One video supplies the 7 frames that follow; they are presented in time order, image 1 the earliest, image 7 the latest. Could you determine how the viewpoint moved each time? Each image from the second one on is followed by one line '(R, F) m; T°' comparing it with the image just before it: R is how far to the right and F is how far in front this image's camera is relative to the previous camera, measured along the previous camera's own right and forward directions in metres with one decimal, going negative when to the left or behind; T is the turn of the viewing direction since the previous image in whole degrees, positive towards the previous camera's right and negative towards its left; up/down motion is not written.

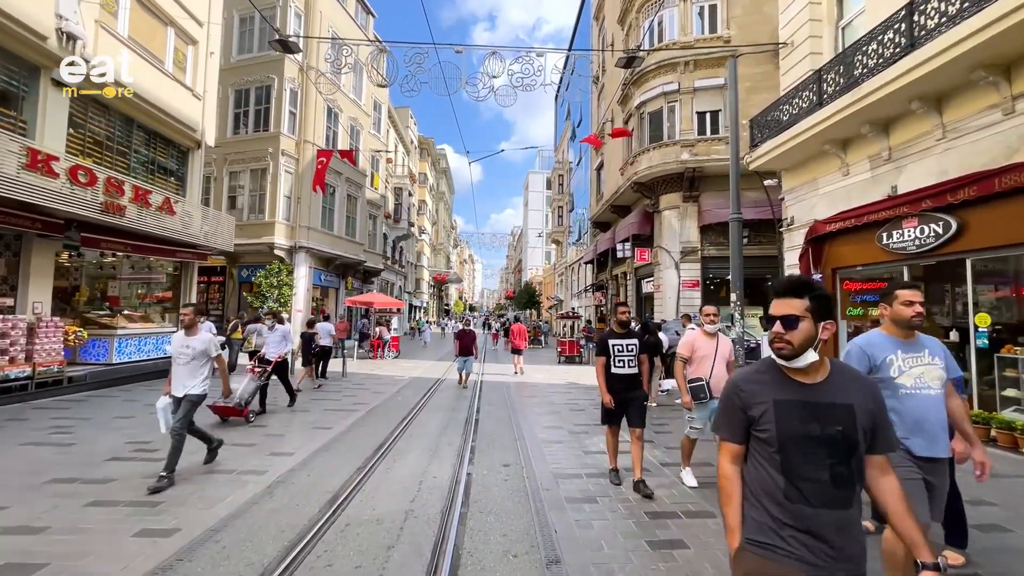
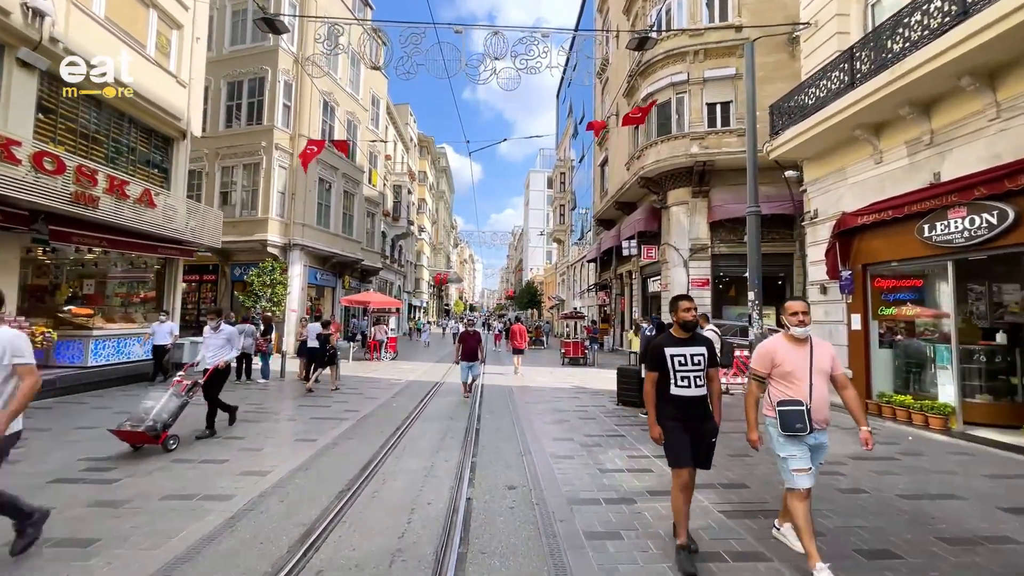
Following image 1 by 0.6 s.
(-0.1, +0.8) m; 0°
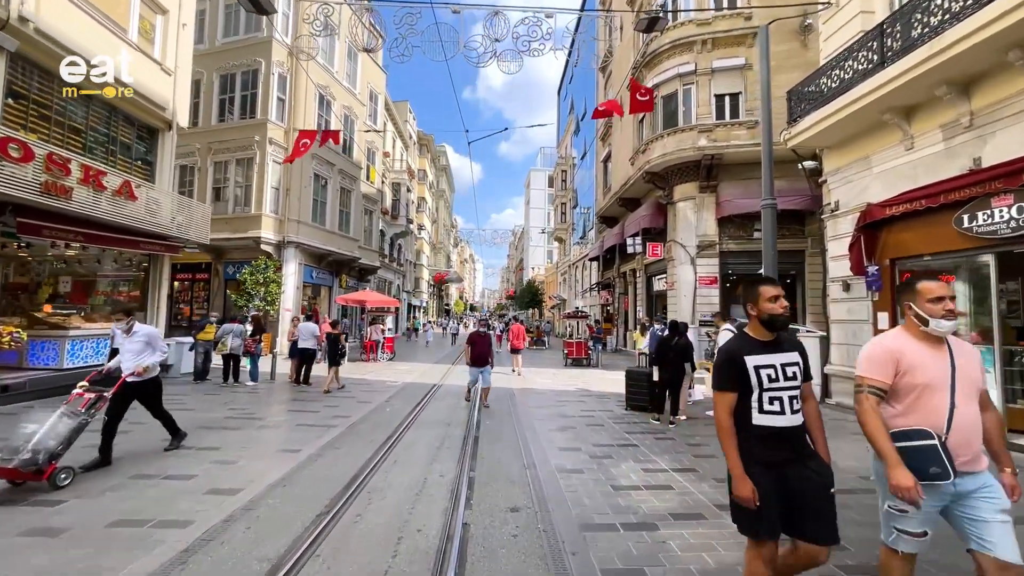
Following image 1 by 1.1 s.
(0.0, +0.7) m; 0°
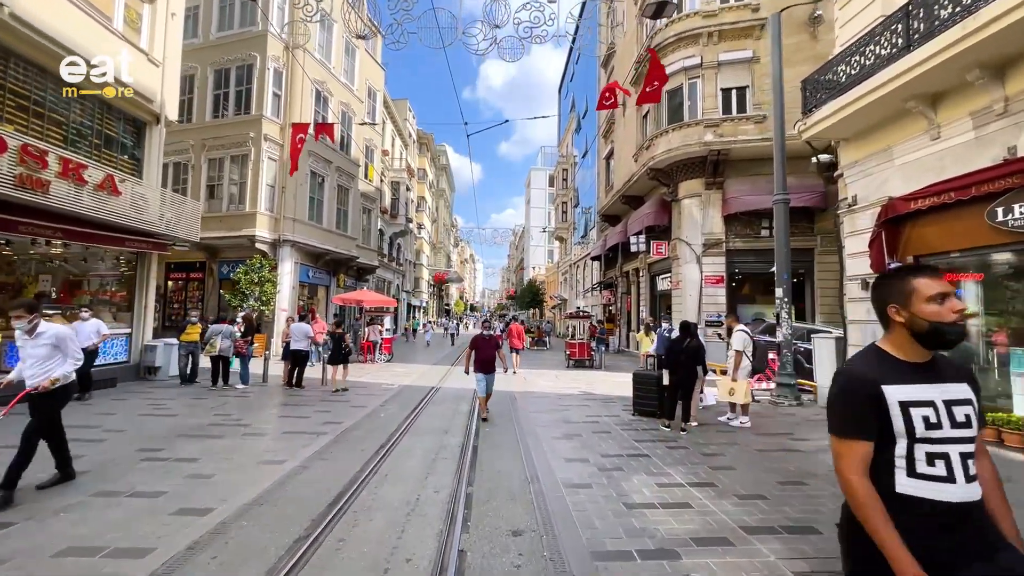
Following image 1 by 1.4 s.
(0.0, +0.5) m; 0°
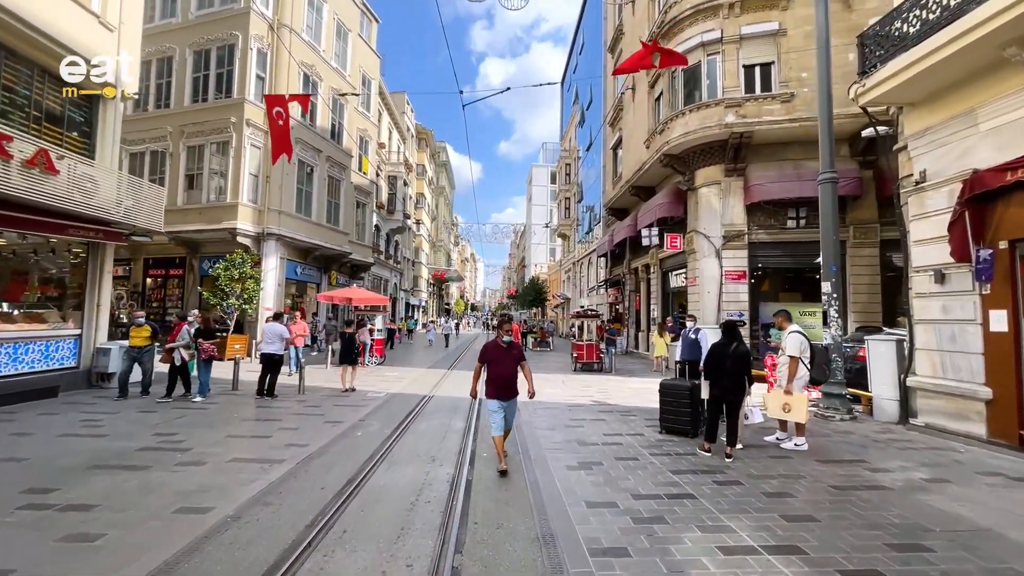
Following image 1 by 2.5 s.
(0.0, +1.6) m; 0°
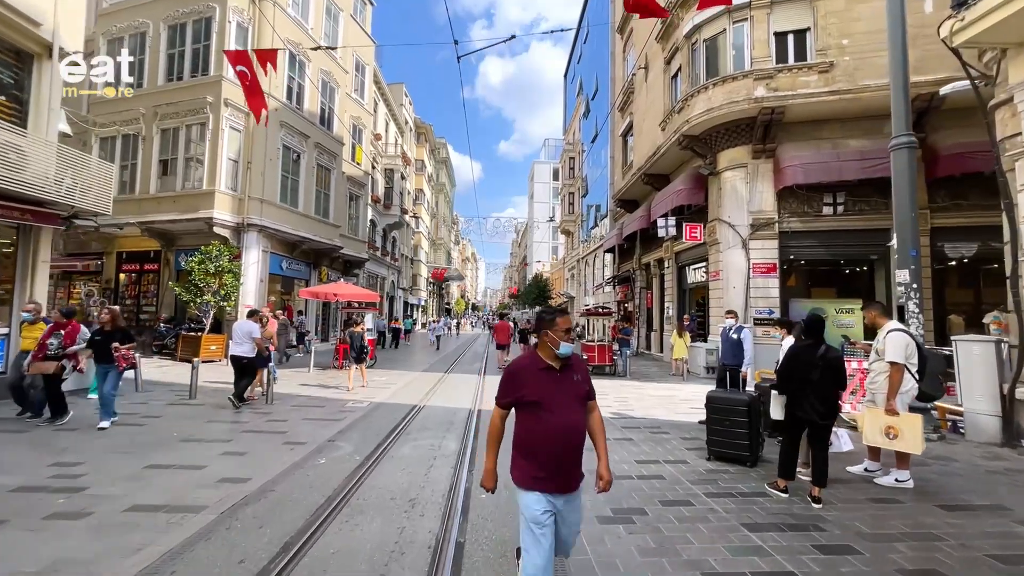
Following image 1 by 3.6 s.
(-0.1, +1.7) m; 0°
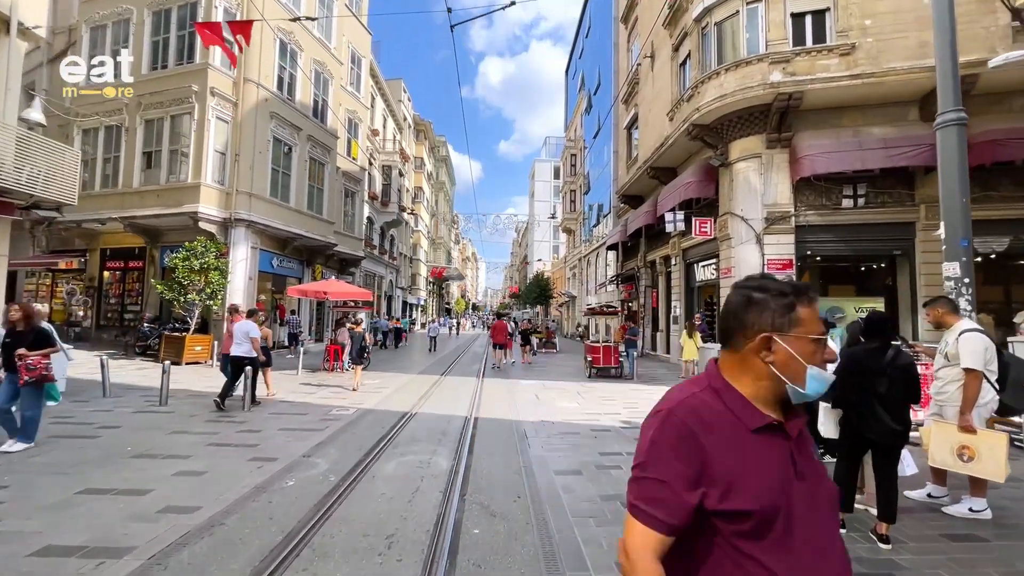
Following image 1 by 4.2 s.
(0.0, +0.9) m; 0°
